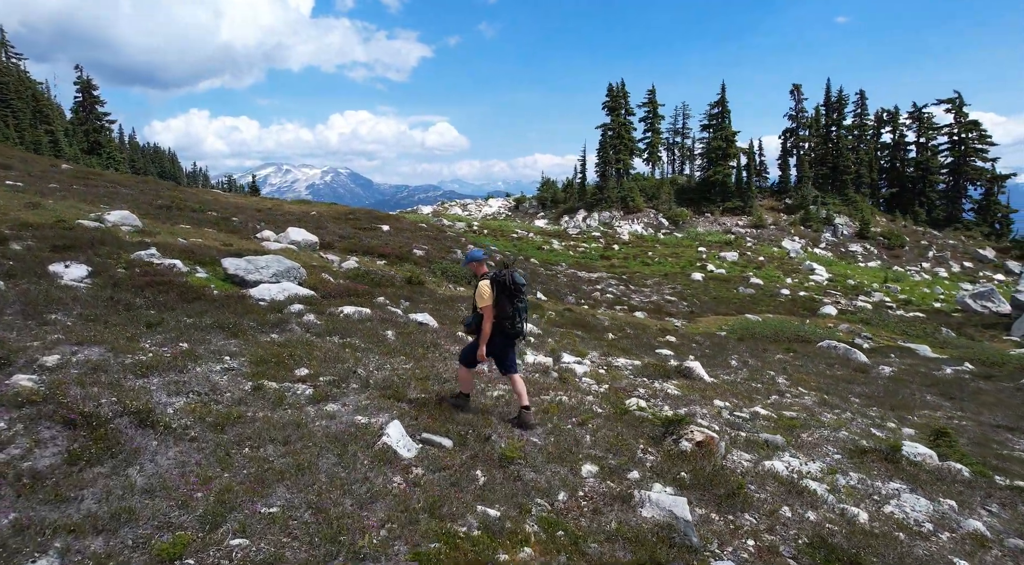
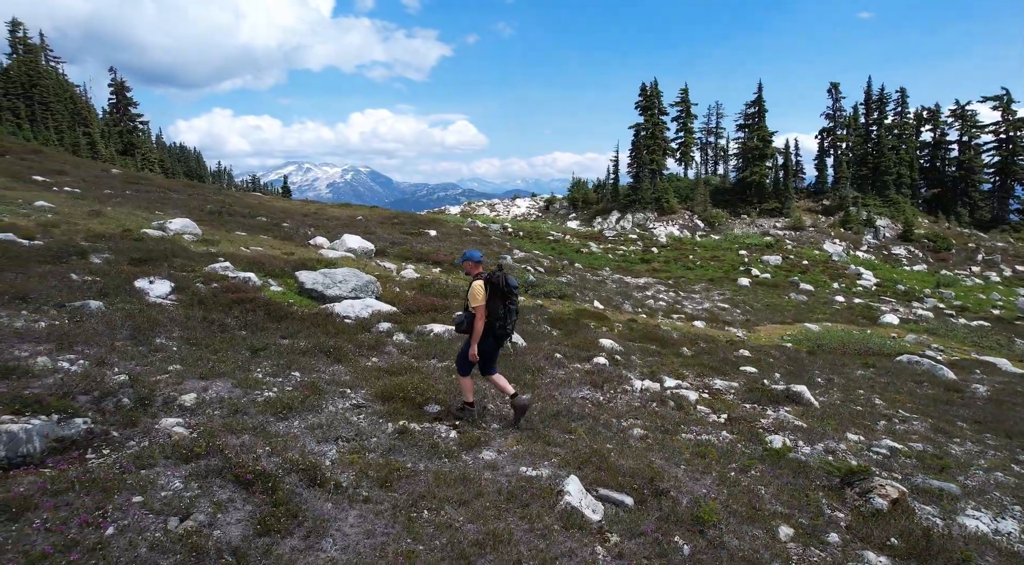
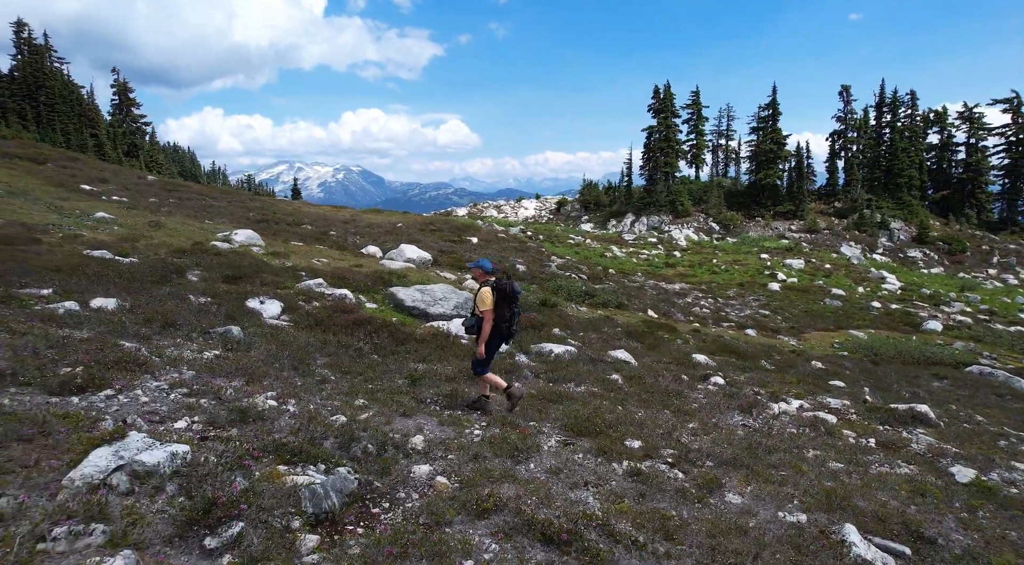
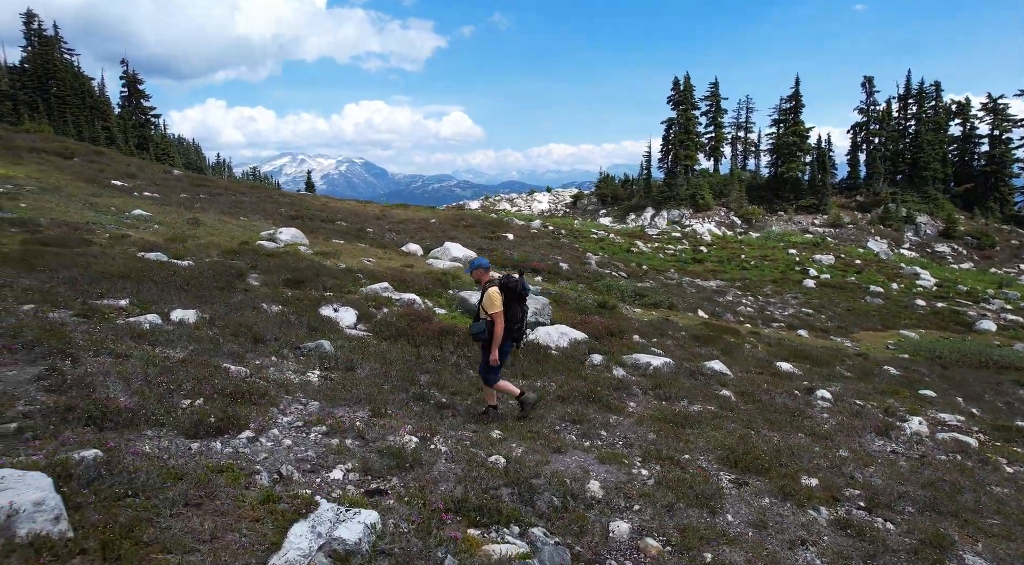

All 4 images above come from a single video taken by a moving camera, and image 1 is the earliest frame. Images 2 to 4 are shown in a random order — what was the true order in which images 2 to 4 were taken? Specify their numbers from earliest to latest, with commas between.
2, 3, 4
